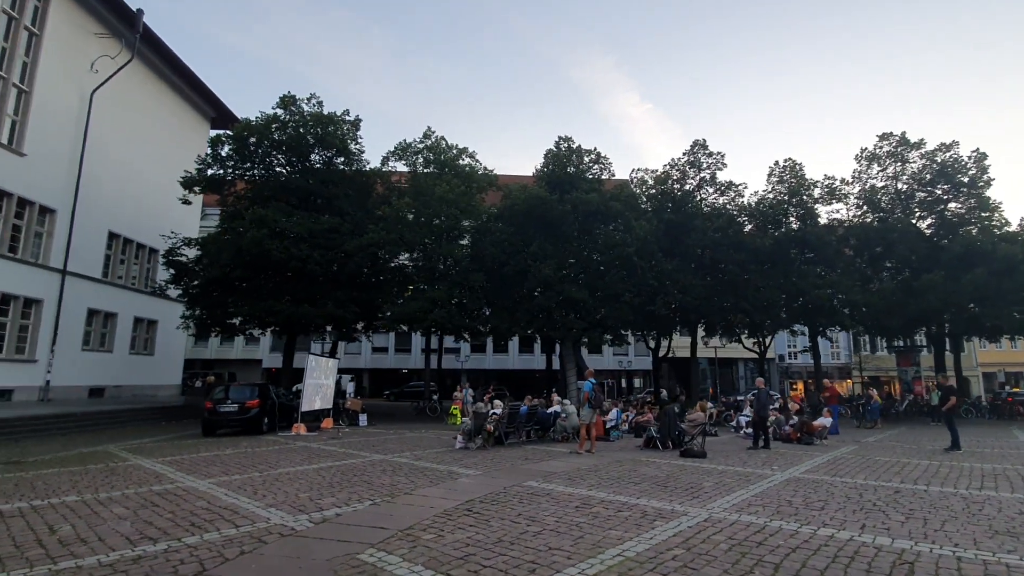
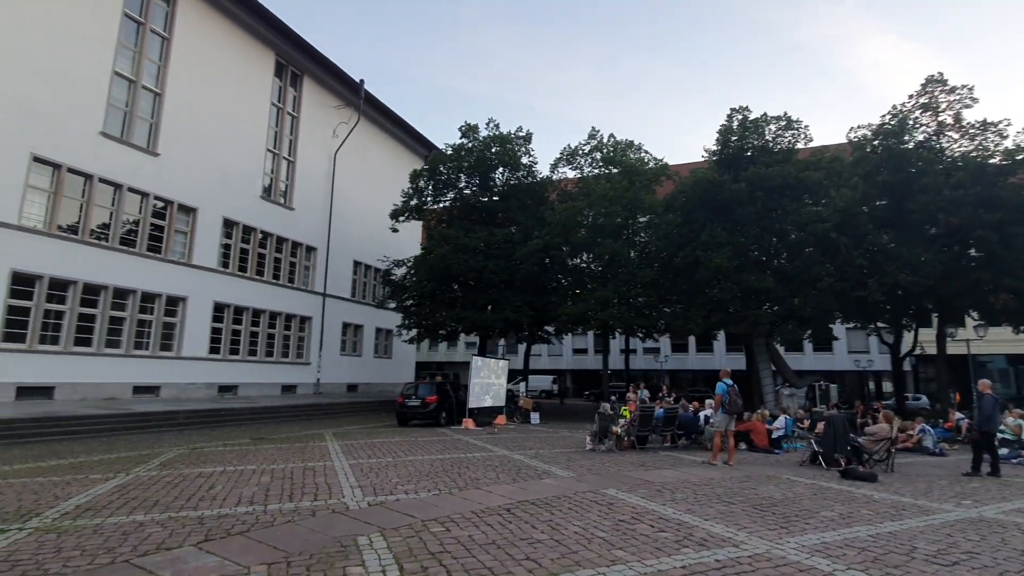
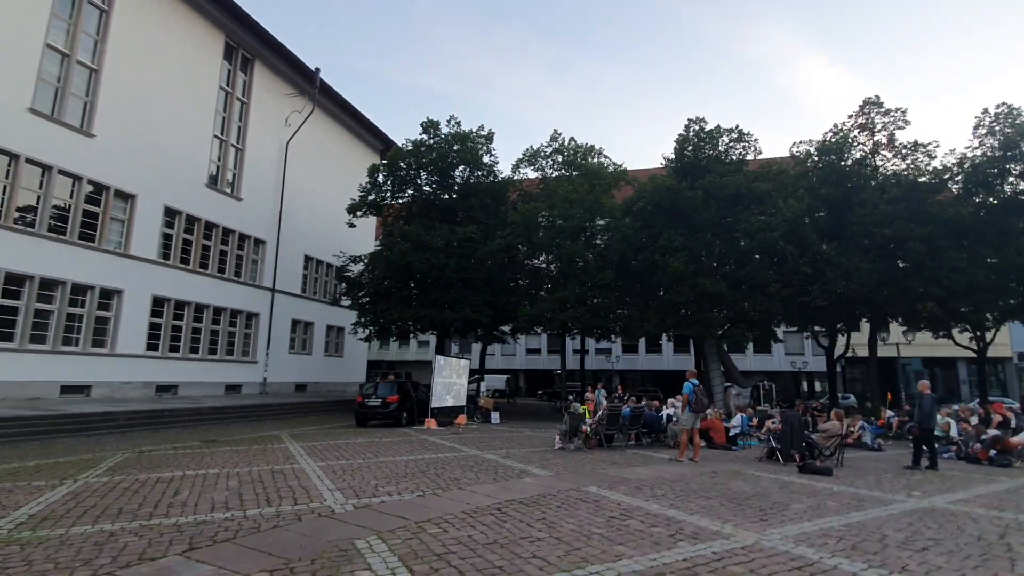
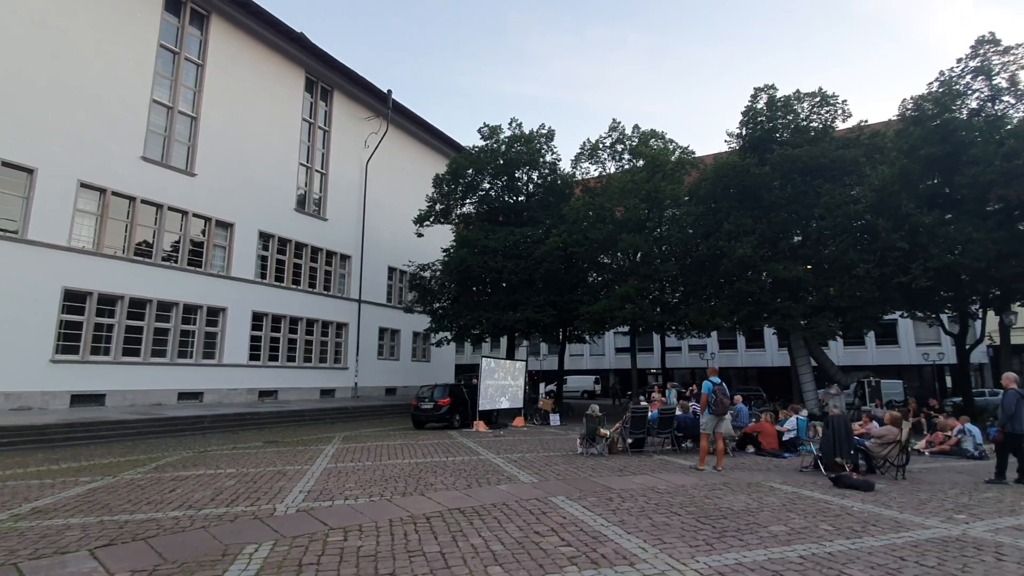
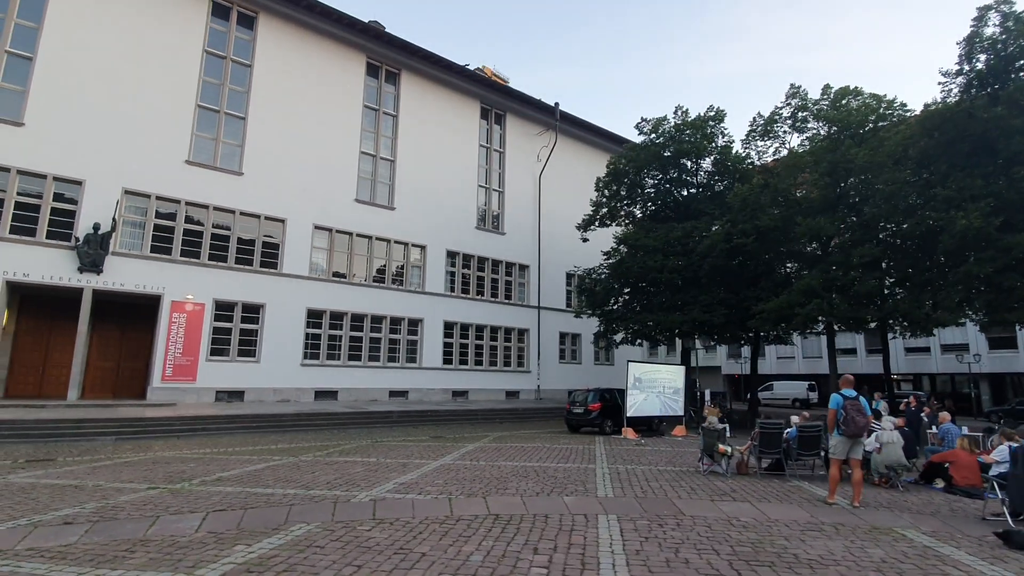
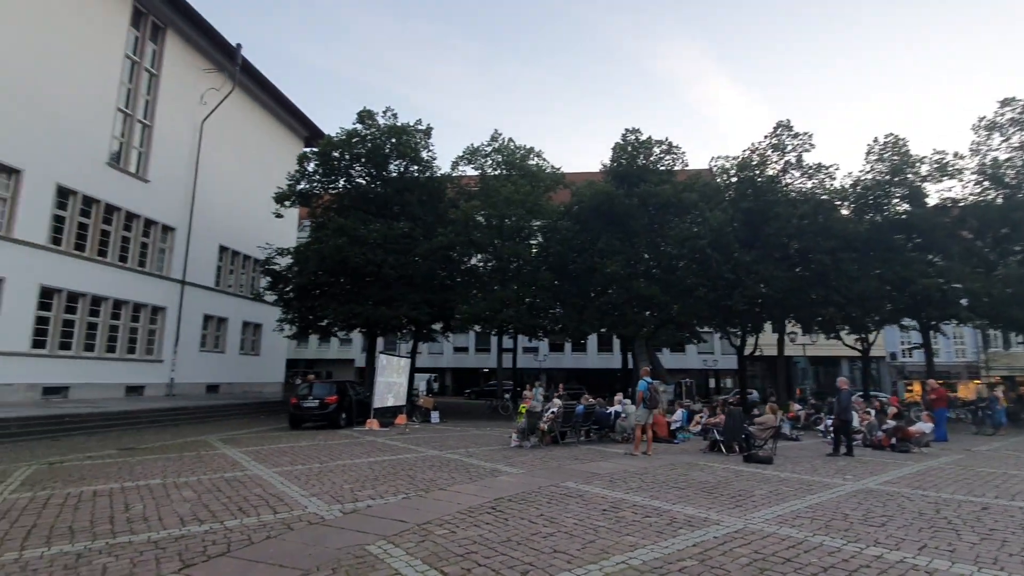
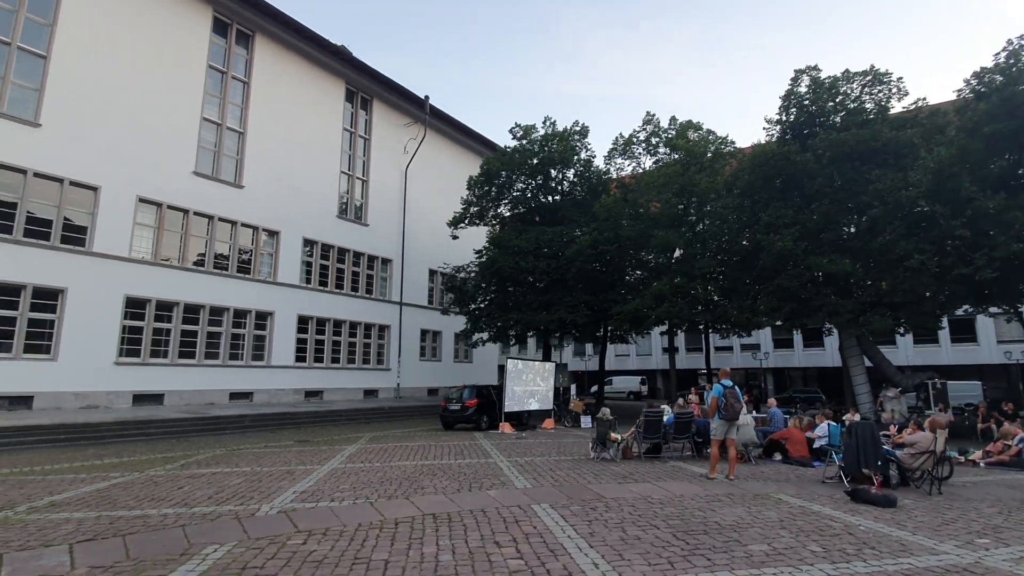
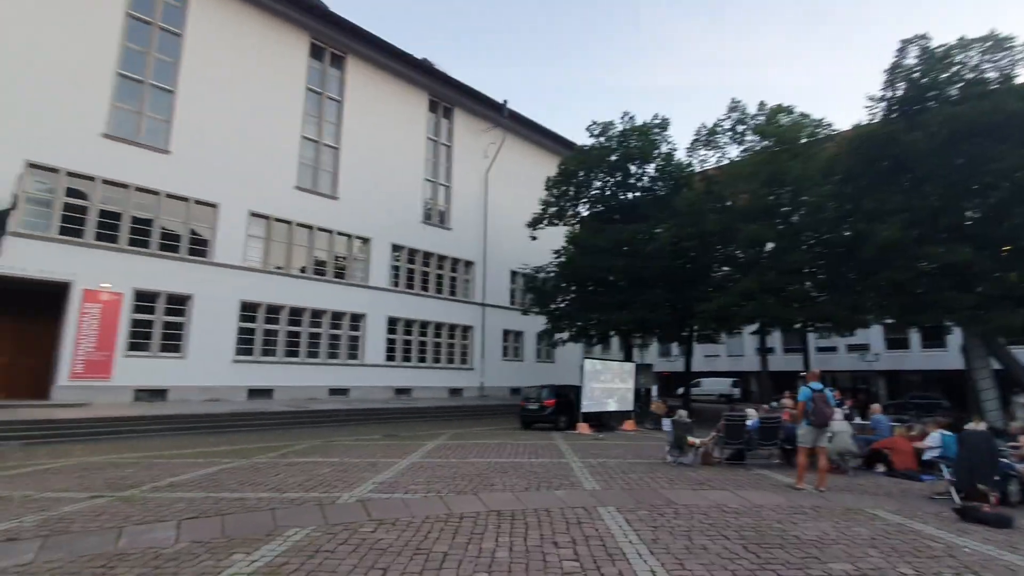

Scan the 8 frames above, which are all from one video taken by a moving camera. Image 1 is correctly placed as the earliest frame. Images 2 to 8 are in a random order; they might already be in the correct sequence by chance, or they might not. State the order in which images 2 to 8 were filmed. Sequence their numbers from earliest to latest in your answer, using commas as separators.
6, 3, 2, 4, 7, 8, 5
